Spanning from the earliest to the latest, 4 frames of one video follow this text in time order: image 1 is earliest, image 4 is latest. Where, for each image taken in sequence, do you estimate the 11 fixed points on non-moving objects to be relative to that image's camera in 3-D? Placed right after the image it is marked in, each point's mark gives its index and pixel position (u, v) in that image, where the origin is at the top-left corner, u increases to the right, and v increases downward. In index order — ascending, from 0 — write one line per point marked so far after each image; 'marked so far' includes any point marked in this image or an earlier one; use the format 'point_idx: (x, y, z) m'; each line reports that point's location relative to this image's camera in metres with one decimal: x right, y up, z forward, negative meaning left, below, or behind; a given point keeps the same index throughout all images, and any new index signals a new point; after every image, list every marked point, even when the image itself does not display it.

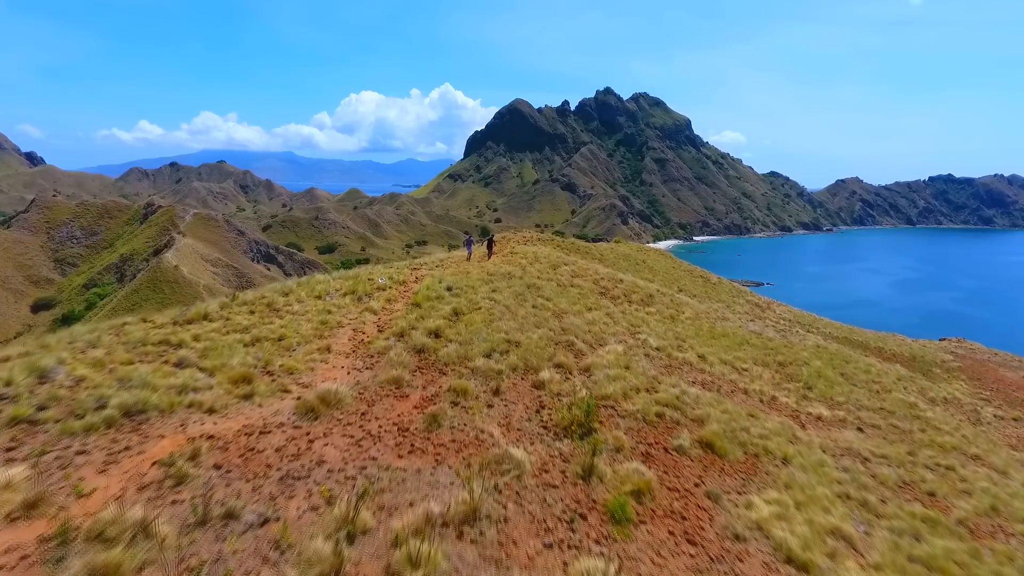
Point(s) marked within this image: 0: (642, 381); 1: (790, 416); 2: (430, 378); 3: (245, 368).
0: (+4.0, -2.9, +14.7) m
1: (+9.9, -4.6, +17.1) m
2: (-2.0, -2.2, +11.9) m
3: (-6.2, -1.9, +11.1) m
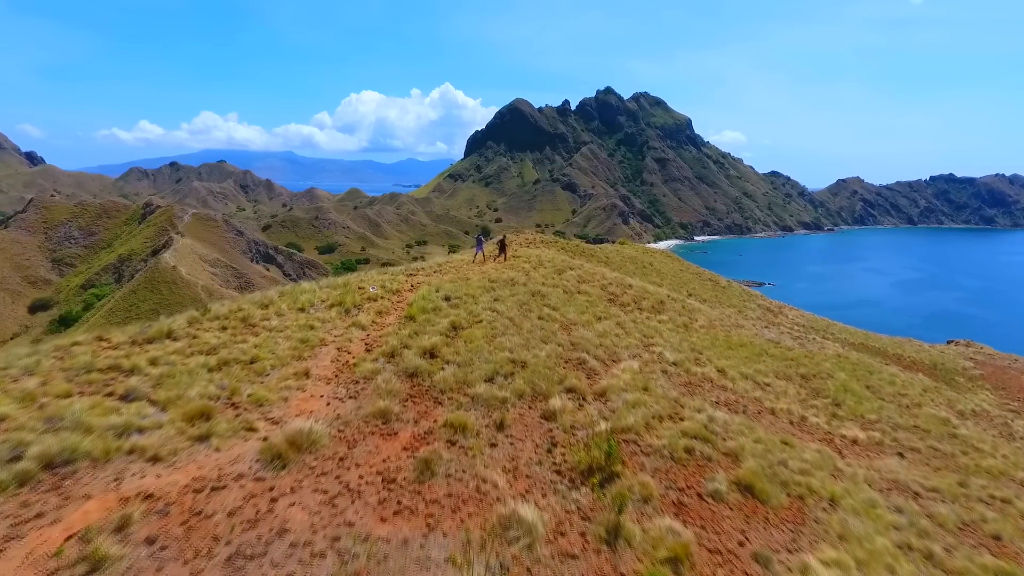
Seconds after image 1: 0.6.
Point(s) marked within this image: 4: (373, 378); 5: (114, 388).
0: (+4.1, -3.2, +13.0) m
1: (+10.0, -4.9, +15.4) m
2: (-1.9, -2.6, +10.2) m
3: (-6.1, -2.2, +9.5) m
4: (-3.2, -2.1, +11.2) m
5: (-7.9, -2.0, +9.5) m
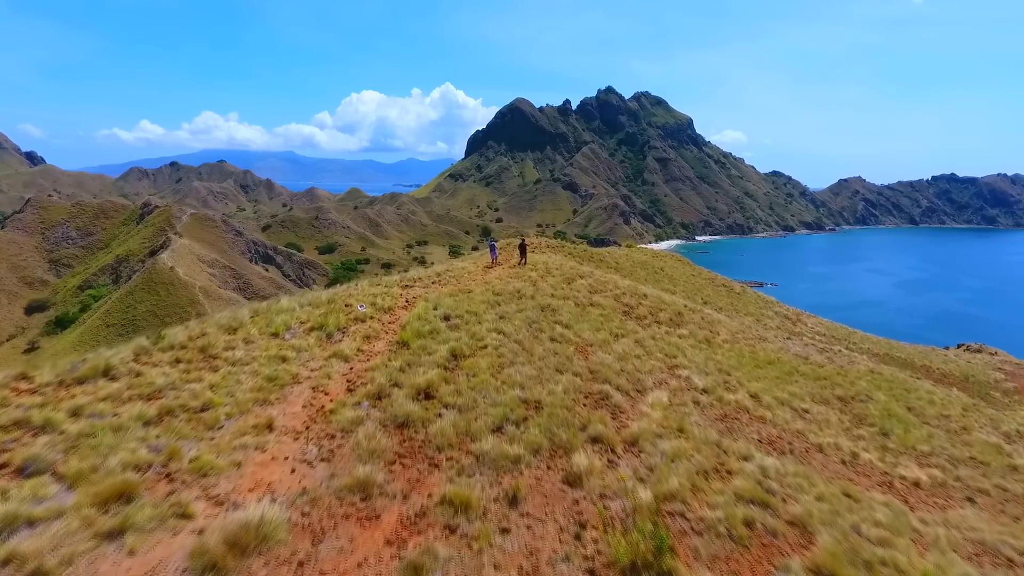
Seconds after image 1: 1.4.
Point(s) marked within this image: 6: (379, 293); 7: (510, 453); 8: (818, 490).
0: (+4.4, -3.8, +10.8) m
1: (+10.3, -5.5, +13.2) m
2: (-1.6, -3.2, +8.0) m
3: (-5.8, -2.8, +7.3) m
4: (-3.0, -2.7, +9.0) m
5: (-7.6, -2.5, +7.3) m
6: (-5.1, -0.1, +18.3) m
7: (0.0, -3.0, +8.9) m
8: (+7.1, -4.7, +11.1) m
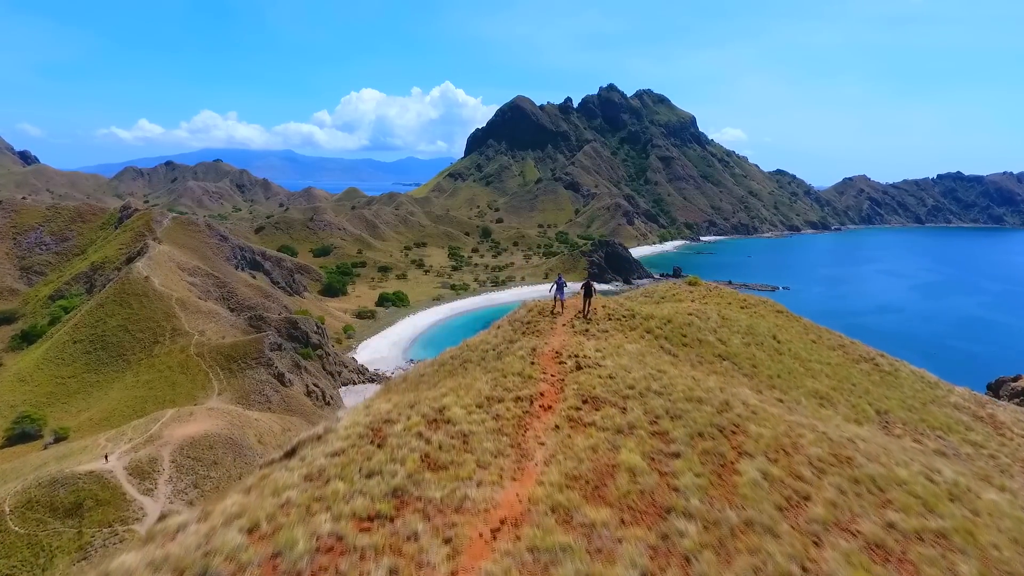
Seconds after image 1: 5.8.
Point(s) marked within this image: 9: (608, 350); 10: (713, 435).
0: (+6.0, -8.2, -4.1) m
1: (+11.9, -9.9, -1.7) m
2: (0.0, -7.6, -6.9) m
3: (-4.2, -7.3, -7.7) m
4: (-1.4, -7.1, -5.9) m
5: (-6.0, -7.0, -7.6) m
6: (-3.5, -4.6, +3.4) m
7: (+1.5, -7.5, -6.0) m
8: (+8.6, -9.1, -3.8) m
9: (+3.2, -2.2, +17.3) m
10: (+5.1, -3.7, +11.9) m
